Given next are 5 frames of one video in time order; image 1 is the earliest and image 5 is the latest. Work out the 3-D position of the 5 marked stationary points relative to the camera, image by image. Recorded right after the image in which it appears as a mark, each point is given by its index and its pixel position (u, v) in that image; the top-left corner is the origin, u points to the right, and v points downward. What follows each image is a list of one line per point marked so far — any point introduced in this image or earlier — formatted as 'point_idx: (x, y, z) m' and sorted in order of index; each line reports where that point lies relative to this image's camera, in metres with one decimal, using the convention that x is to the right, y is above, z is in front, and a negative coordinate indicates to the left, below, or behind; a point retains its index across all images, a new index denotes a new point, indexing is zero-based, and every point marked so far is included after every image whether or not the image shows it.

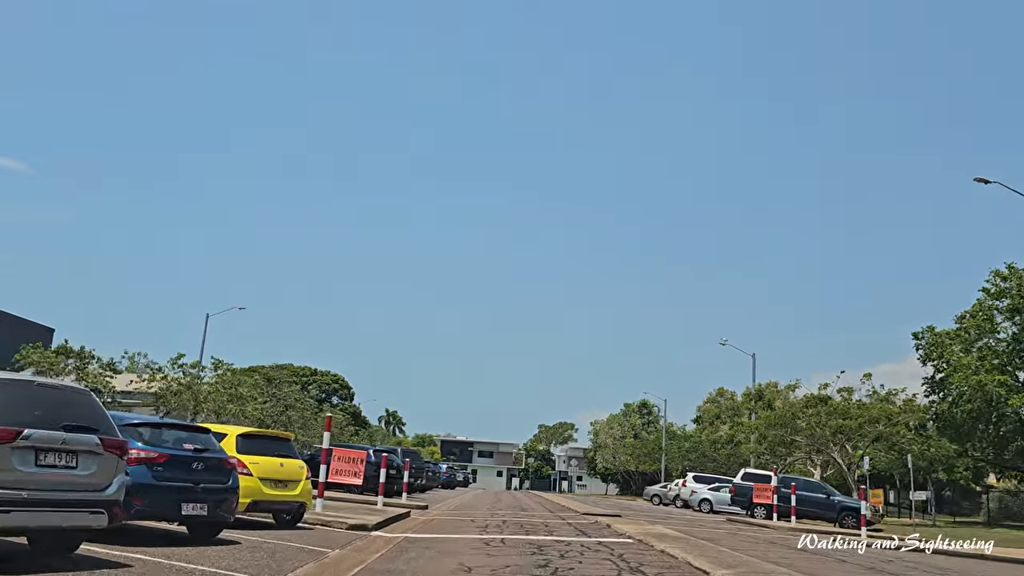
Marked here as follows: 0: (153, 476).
0: (-3.8, -2.0, +10.4) m
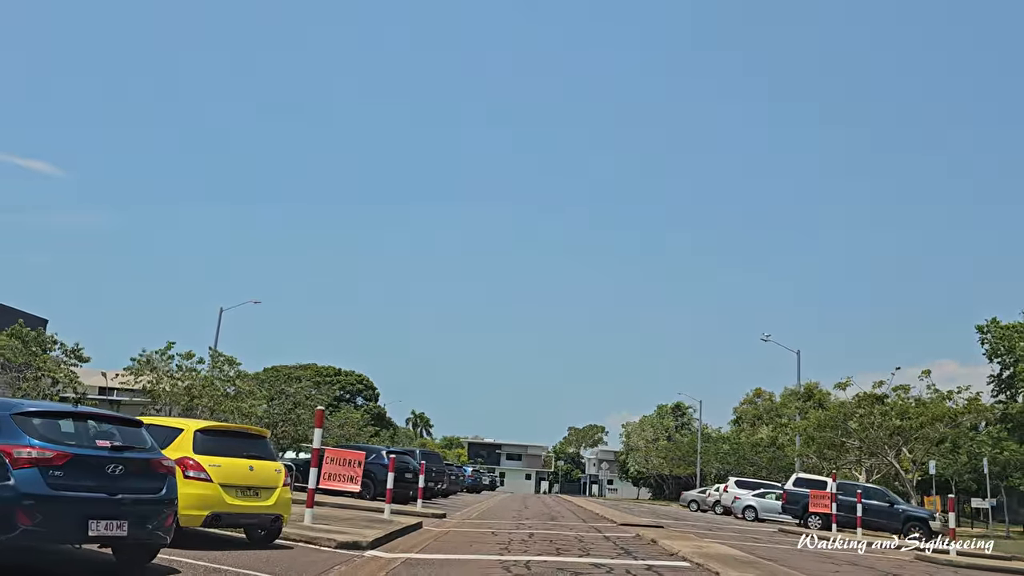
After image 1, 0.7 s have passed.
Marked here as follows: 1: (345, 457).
0: (-3.6, -1.5, +7.6) m
1: (-2.5, -2.5, +14.8) m
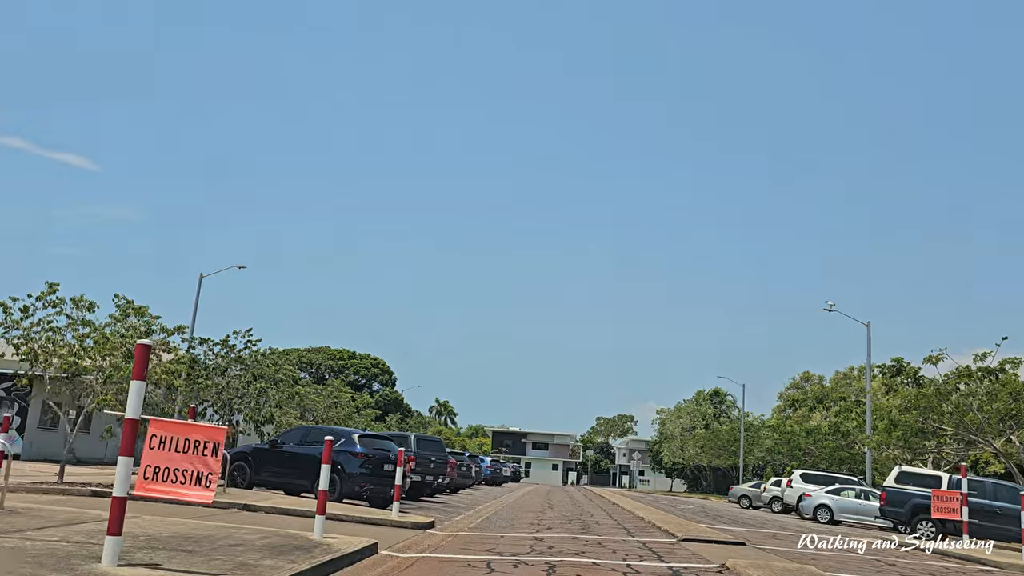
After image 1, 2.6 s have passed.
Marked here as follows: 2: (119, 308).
0: (-3.8, -0.2, +0.7) m
1: (-2.5, -1.2, +7.8) m
2: (-7.5, -0.4, +18.7) m
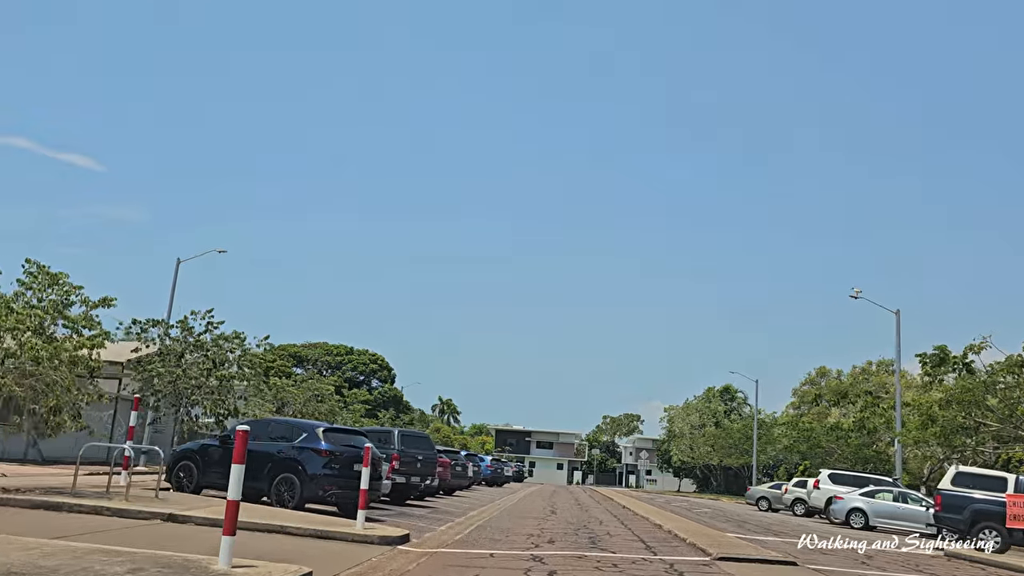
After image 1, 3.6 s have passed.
0: (-4.0, +0.3, -2.5) m
1: (-2.7, -0.6, +4.6) m
2: (-7.6, +0.2, +15.5) m
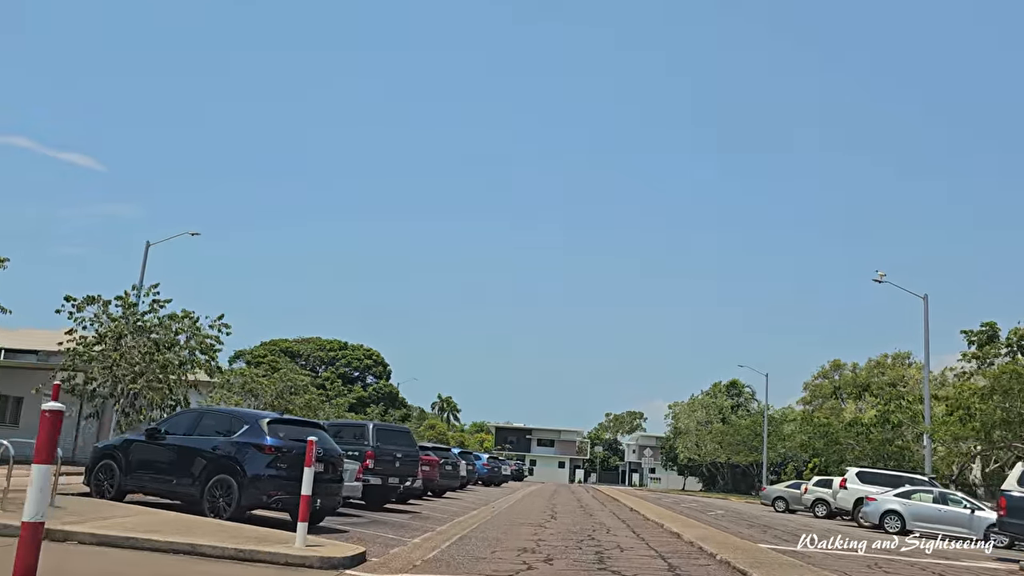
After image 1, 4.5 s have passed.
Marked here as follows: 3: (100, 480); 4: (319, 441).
0: (-4.2, +0.9, -5.6) m
1: (-2.8, -0.1, +1.5) m
2: (-7.8, +0.7, +12.5) m
3: (-6.2, -2.9, +14.8) m
4: (-2.8, -2.2, +14.1) m
